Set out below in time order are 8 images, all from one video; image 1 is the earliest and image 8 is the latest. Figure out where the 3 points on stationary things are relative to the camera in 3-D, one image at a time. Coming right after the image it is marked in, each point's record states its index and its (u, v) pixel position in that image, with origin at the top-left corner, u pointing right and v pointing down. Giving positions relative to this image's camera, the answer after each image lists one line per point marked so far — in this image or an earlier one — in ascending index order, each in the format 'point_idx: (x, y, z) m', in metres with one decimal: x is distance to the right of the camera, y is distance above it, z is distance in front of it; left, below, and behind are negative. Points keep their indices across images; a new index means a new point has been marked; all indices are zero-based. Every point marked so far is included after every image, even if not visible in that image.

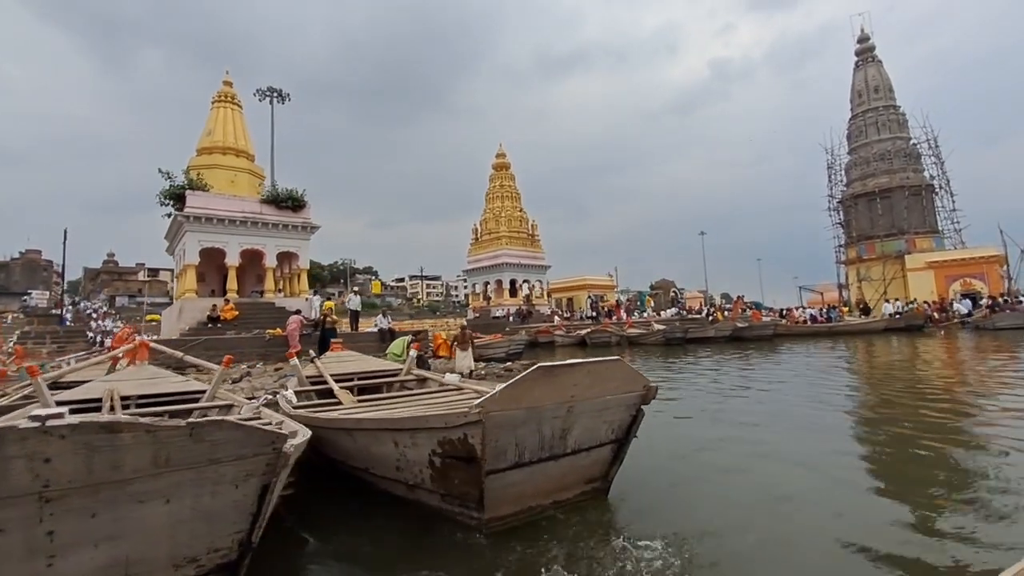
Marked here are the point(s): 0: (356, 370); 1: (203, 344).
0: (-1.9, -1.0, +6.2) m
1: (-7.4, -1.3, +12.5) m
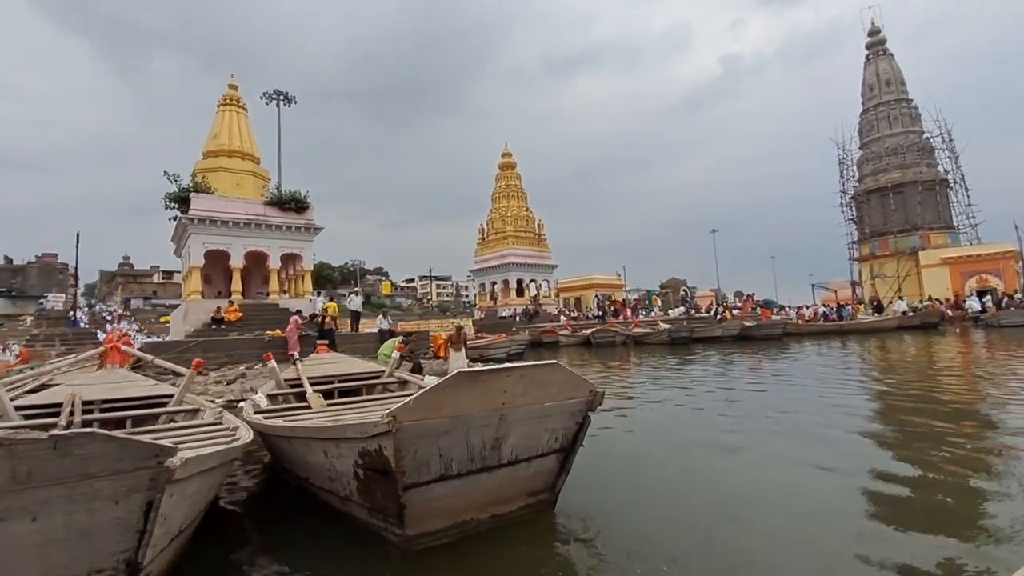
0: (-2.0, -1.0, +6.1) m
1: (-7.4, -1.4, +12.5) m
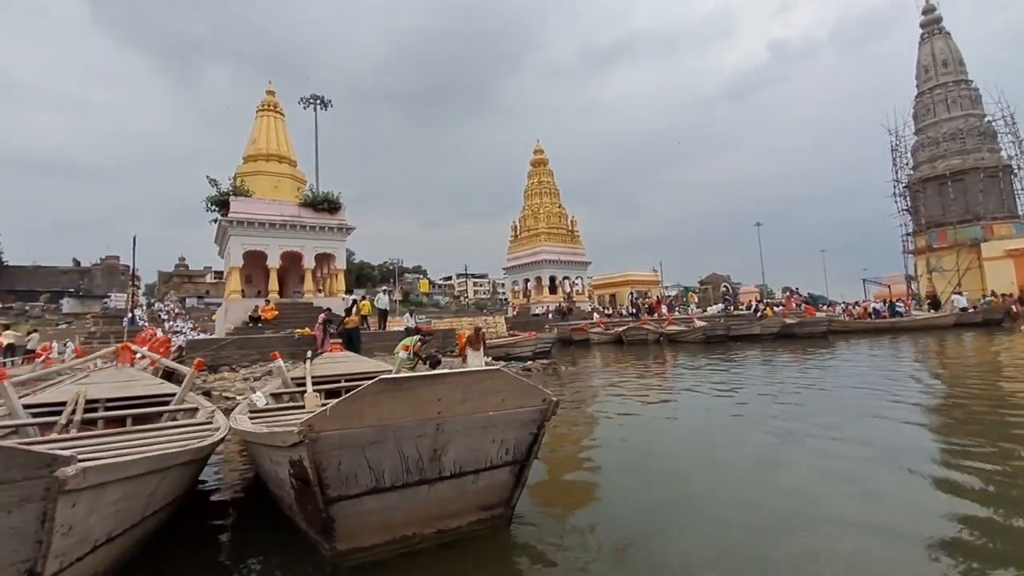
0: (-2.0, -1.0, +6.1) m
1: (-6.8, -1.4, +12.9) m
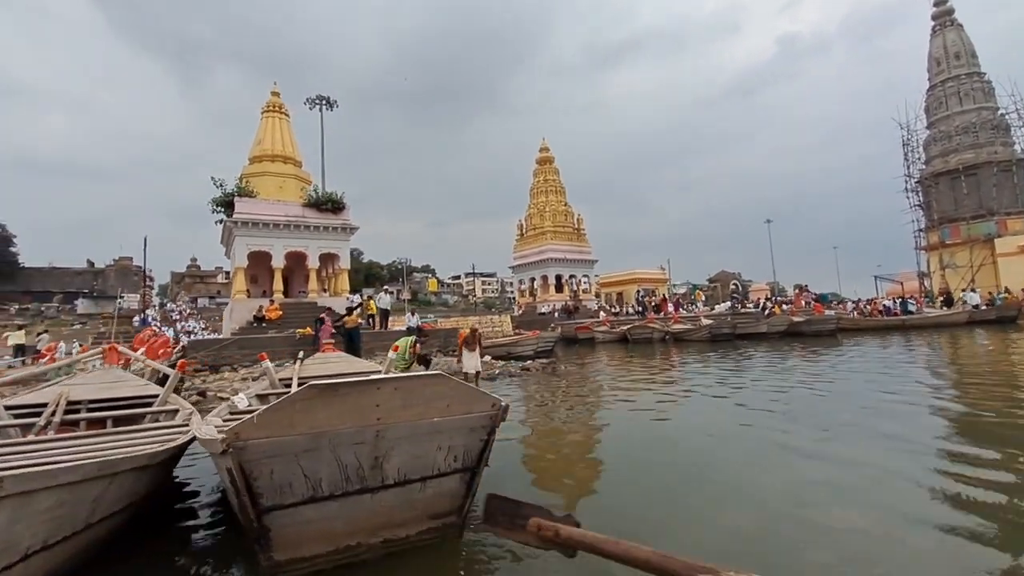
0: (-2.1, -1.0, +6.1) m
1: (-6.8, -1.4, +12.9) m
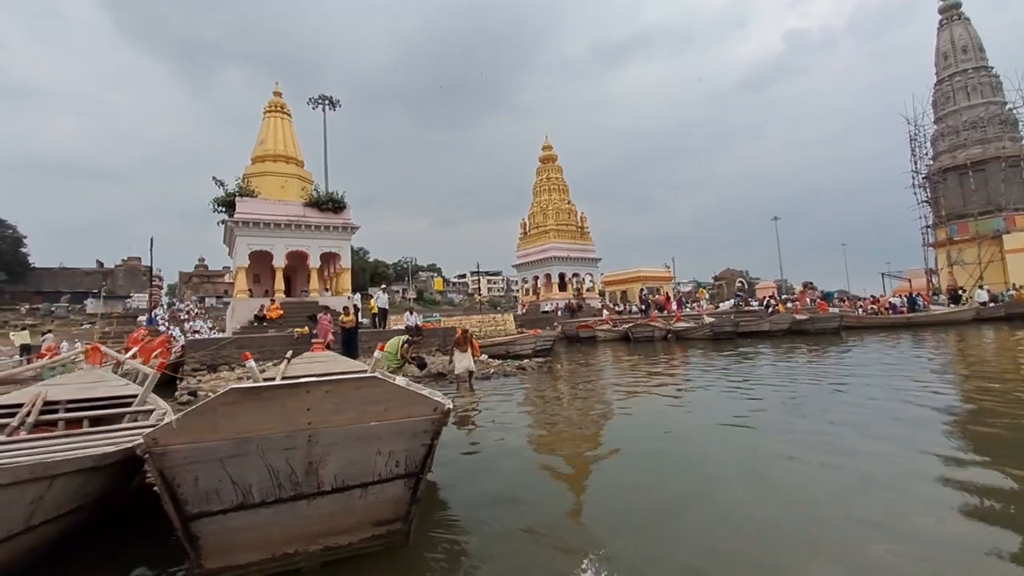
0: (-2.2, -1.0, +6.0) m
1: (-6.9, -1.4, +13.0) m
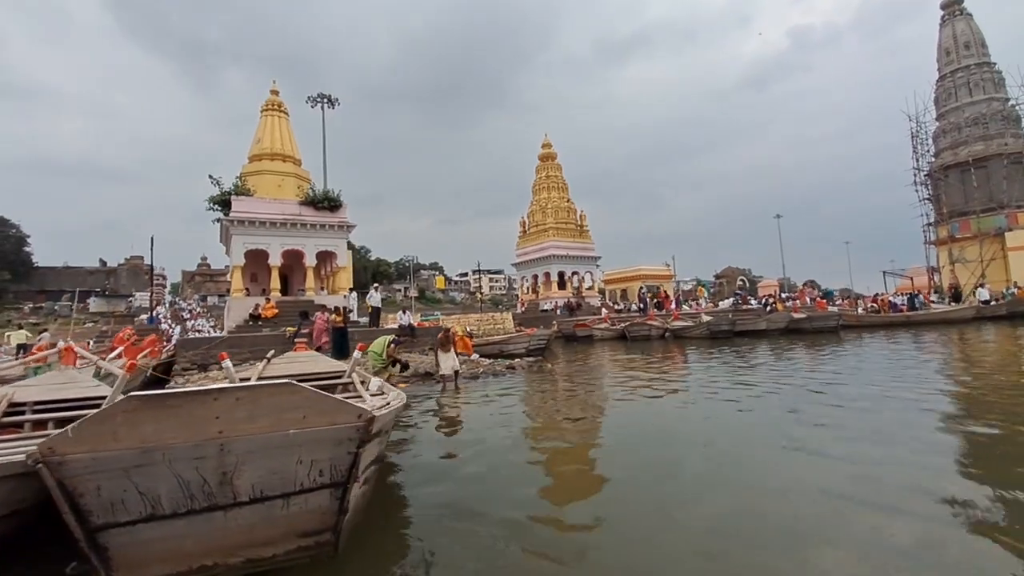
0: (-2.5, -1.0, +6.0) m
1: (-7.1, -1.3, +12.9) m
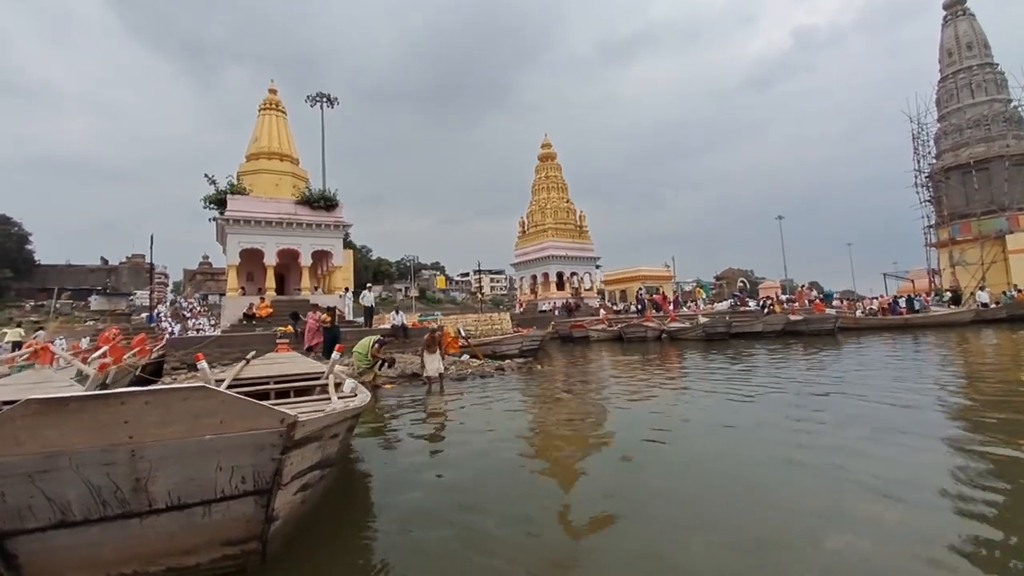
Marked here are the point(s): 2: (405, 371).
0: (-2.7, -1.0, +5.9) m
1: (-7.3, -1.3, +12.9) m
2: (-2.0, -1.6, +10.0) m
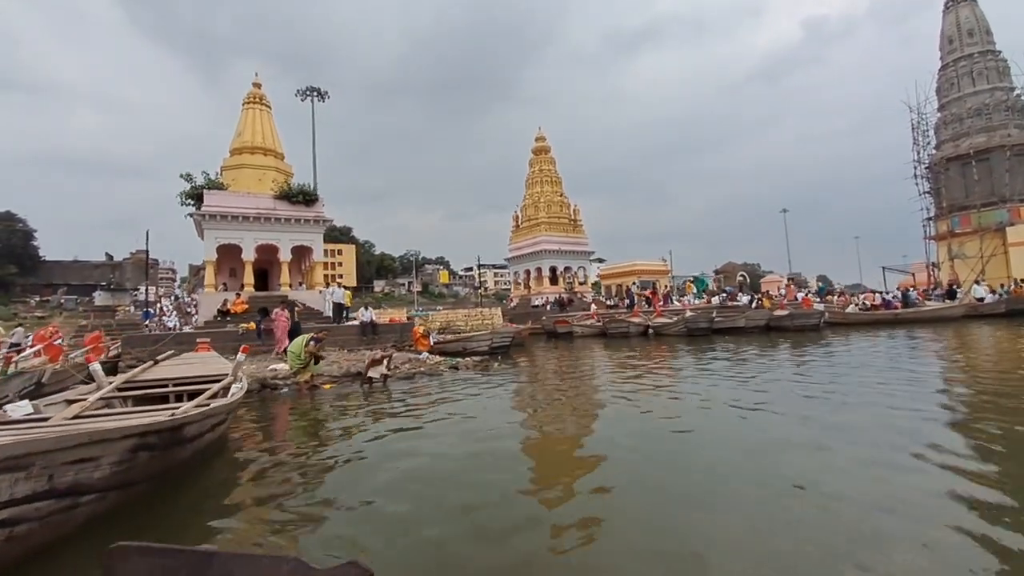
0: (-3.6, -1.0, +5.7) m
1: (-8.1, -1.2, +12.7) m
2: (-2.9, -1.5, +9.7) m
